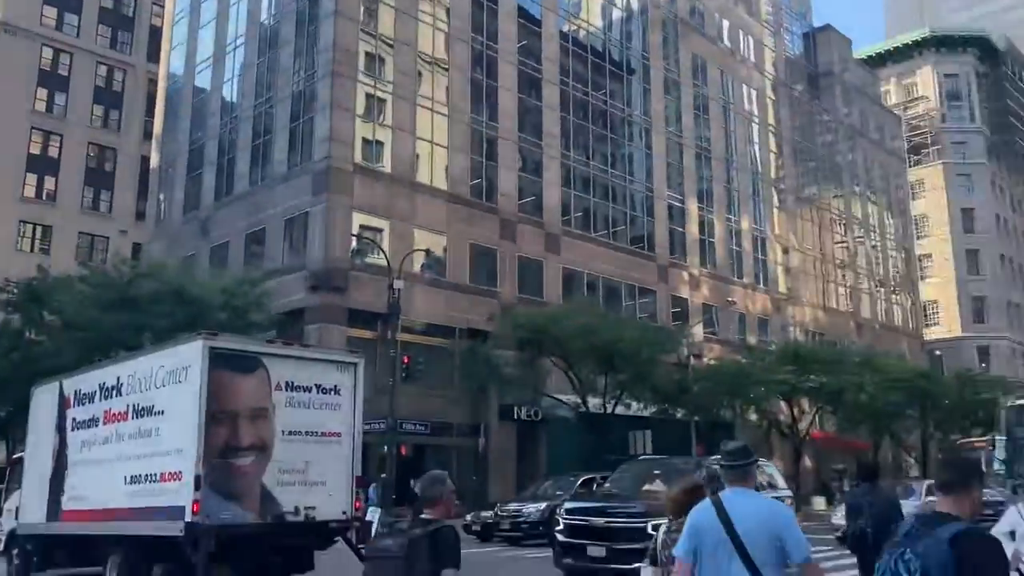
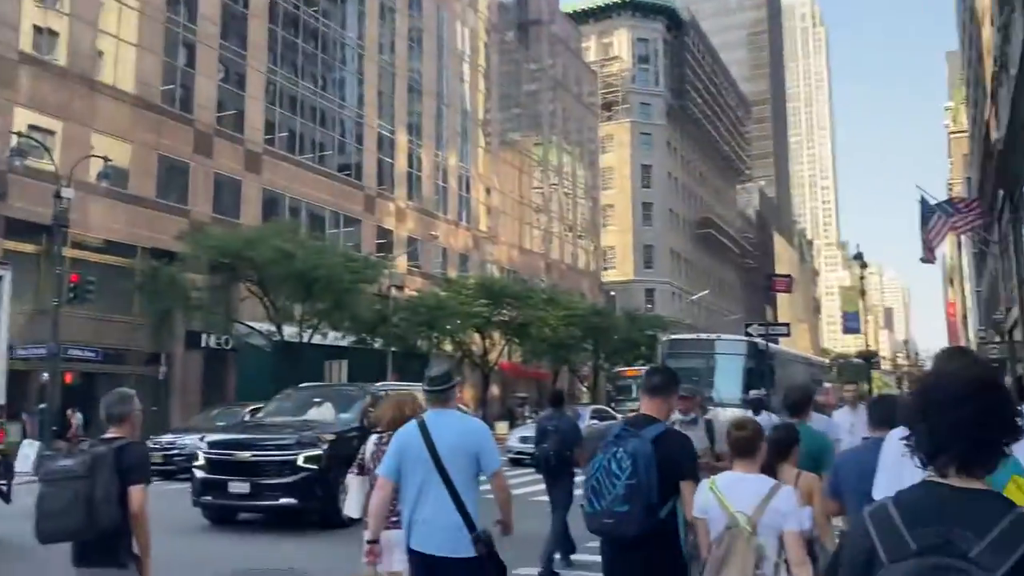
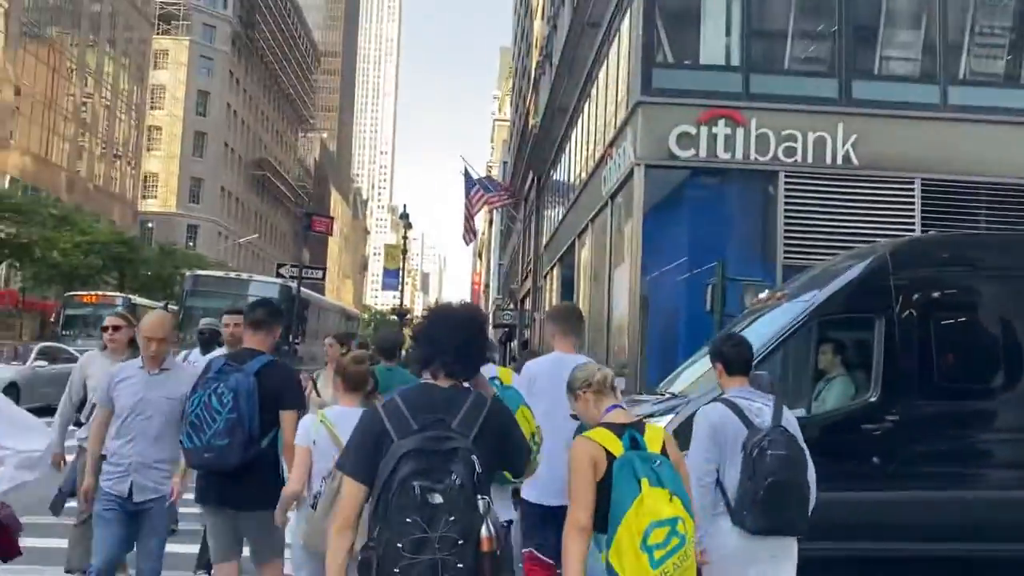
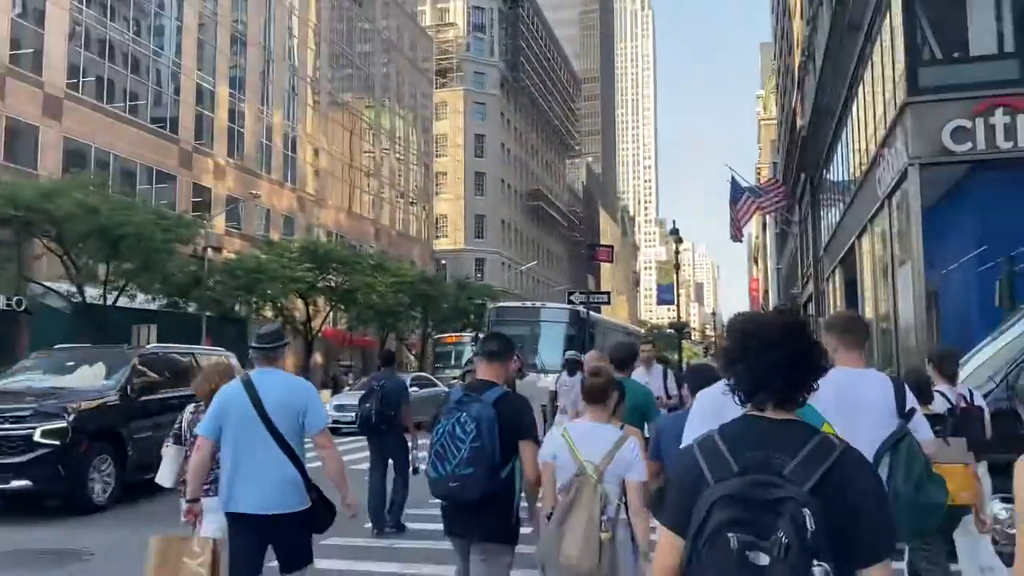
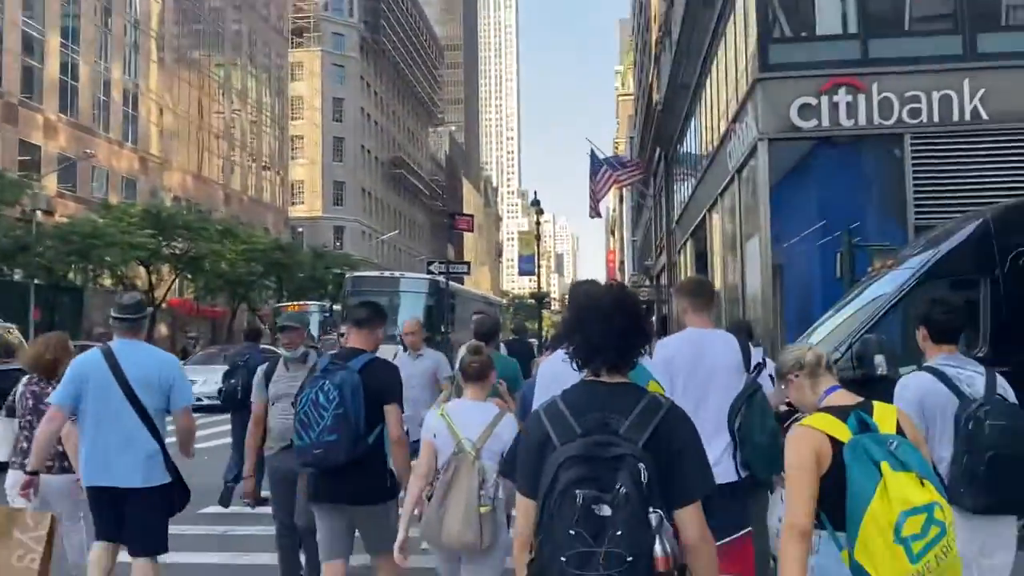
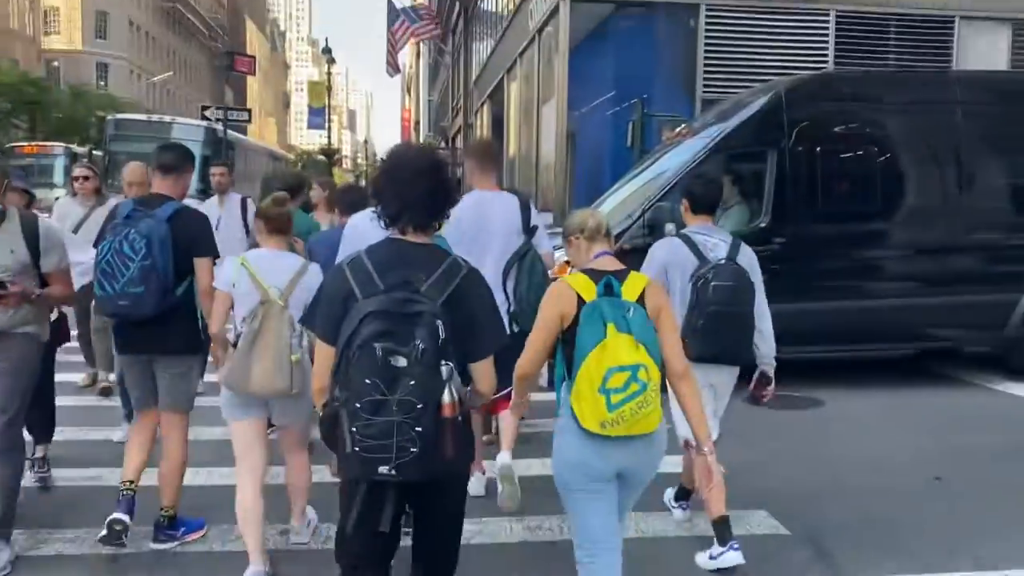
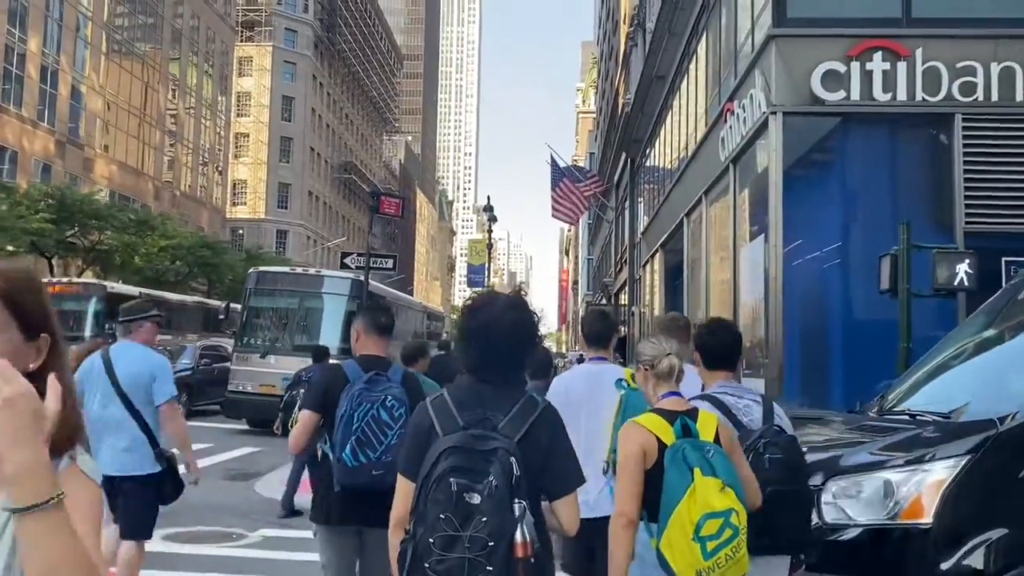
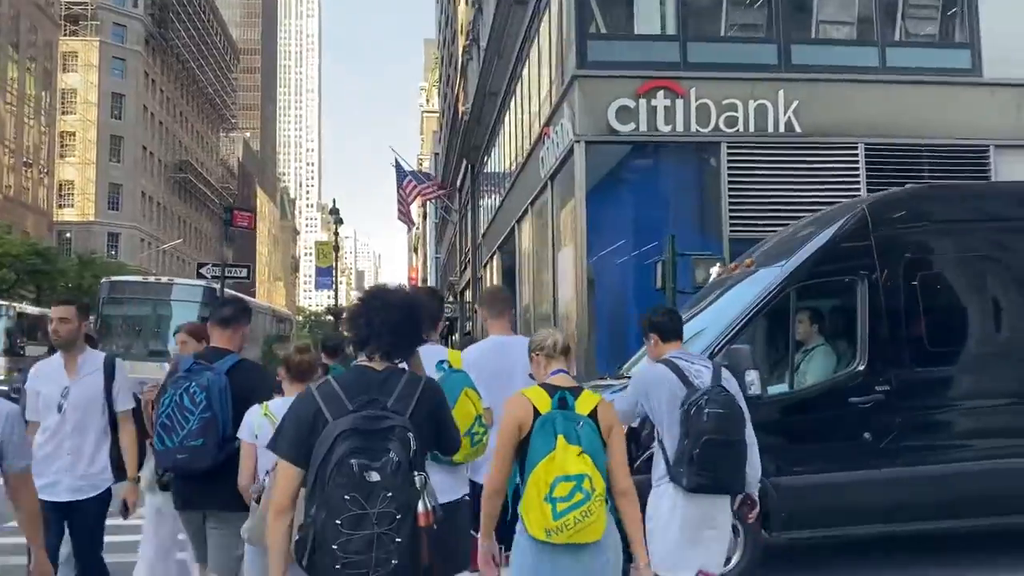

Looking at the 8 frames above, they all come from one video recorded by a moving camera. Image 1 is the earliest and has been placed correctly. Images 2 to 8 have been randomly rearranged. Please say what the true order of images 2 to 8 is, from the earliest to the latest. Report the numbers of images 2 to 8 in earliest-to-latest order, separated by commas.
2, 4, 5, 6, 3, 8, 7
